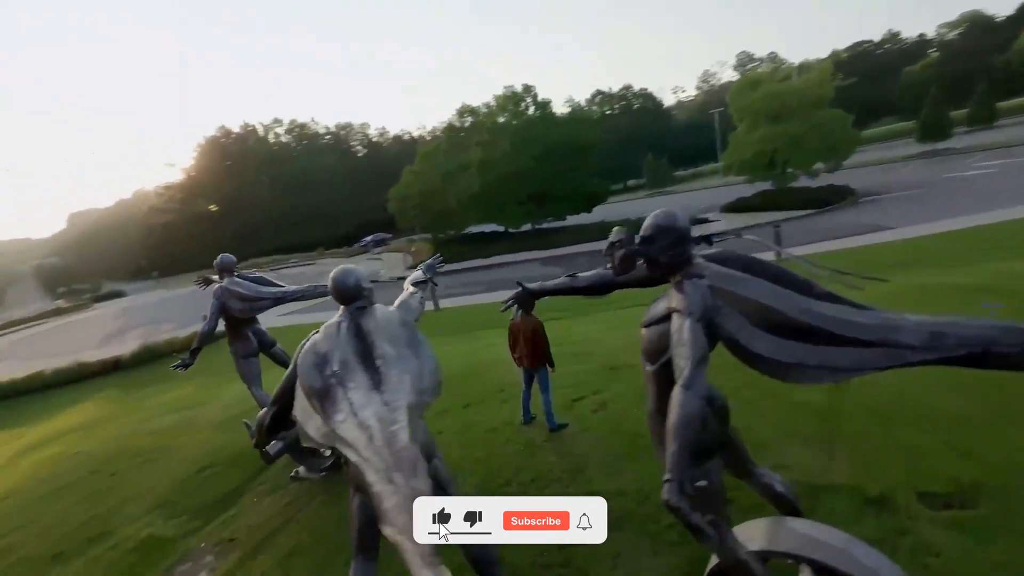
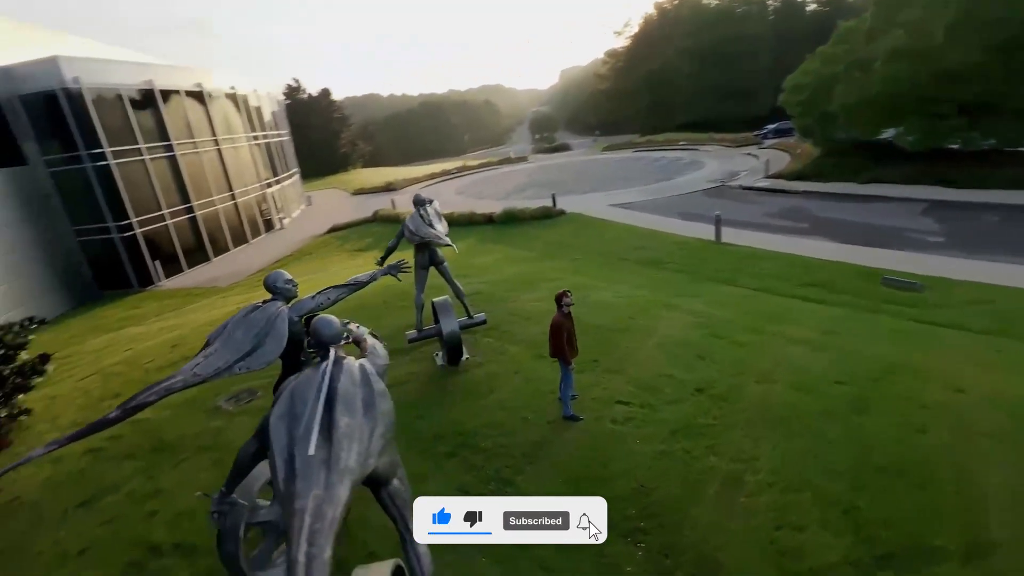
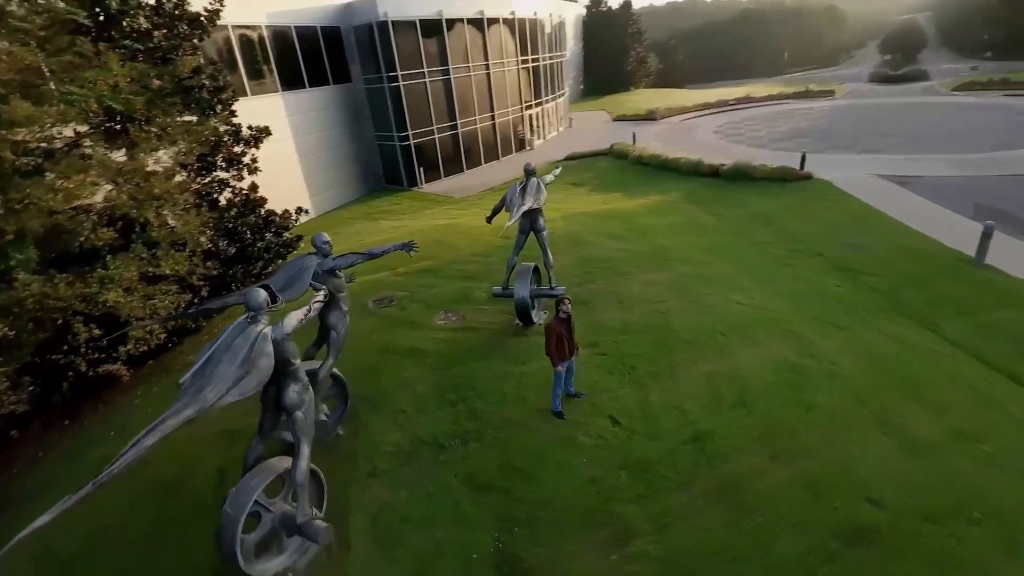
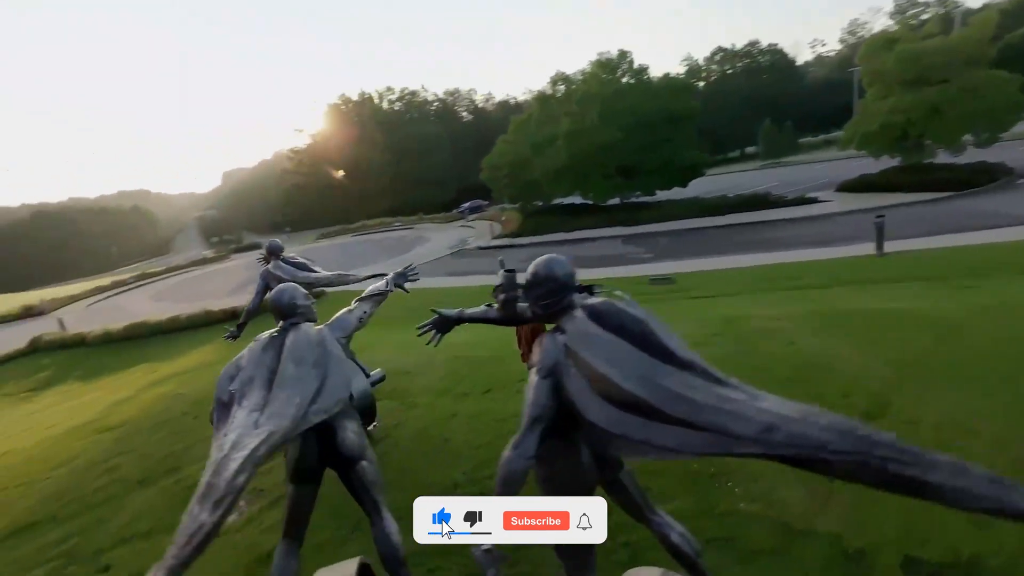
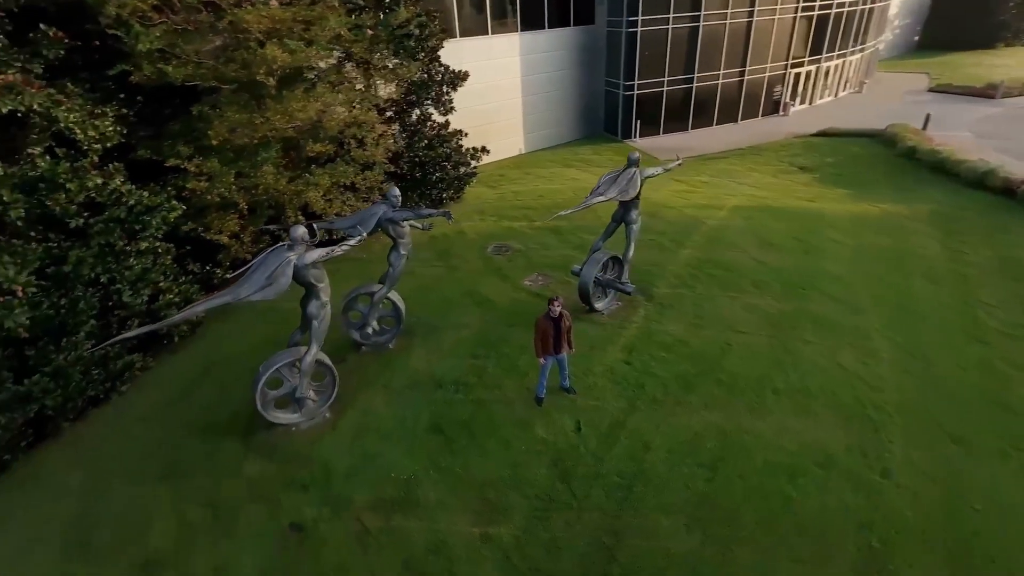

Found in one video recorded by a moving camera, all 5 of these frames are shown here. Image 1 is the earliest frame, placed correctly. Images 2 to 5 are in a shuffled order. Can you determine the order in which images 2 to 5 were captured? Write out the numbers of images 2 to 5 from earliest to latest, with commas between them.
4, 2, 3, 5
